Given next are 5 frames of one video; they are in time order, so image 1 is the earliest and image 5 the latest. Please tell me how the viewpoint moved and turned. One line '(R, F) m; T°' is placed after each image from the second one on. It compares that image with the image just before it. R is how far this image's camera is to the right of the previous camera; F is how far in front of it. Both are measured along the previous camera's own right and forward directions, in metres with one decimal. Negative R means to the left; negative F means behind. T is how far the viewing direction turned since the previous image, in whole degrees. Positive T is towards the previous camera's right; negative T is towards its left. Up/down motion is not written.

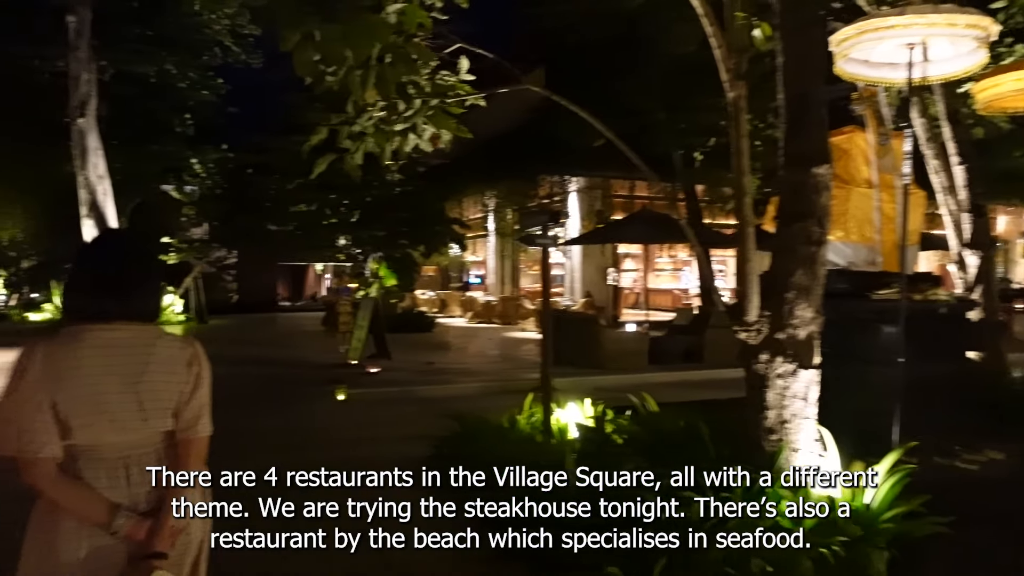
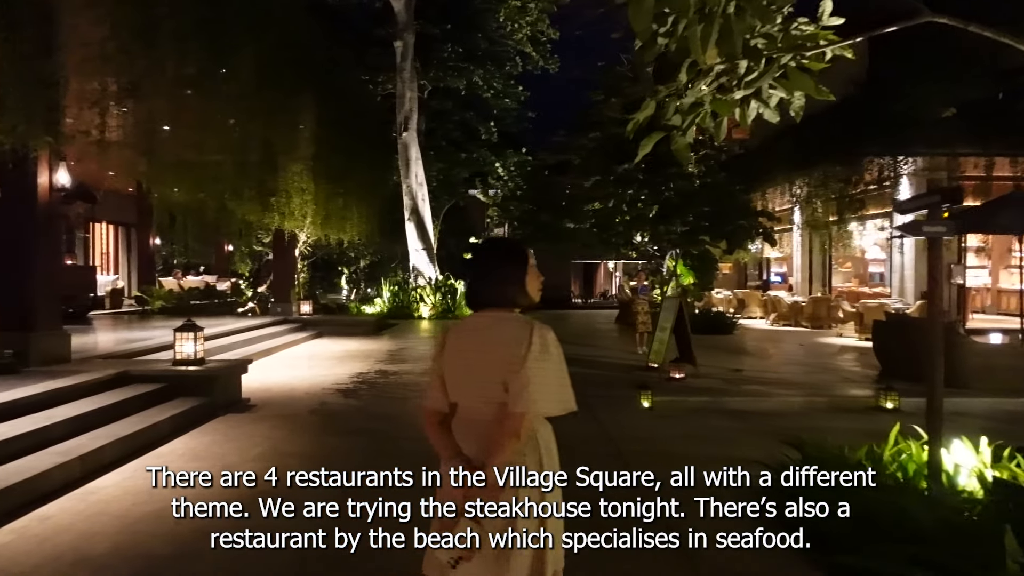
(-0.4, +0.7) m; -21°
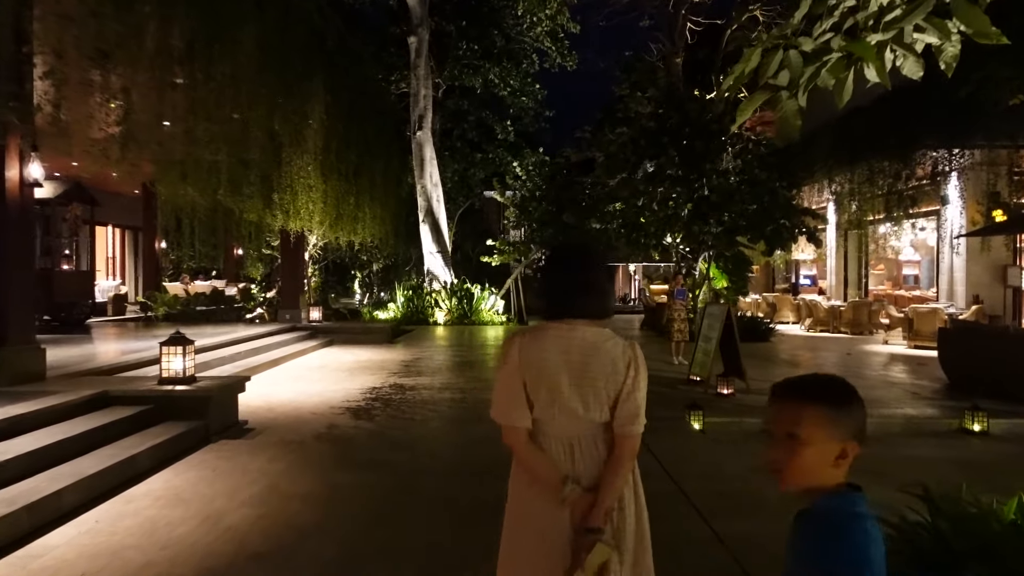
(-0.2, +1.1) m; -1°
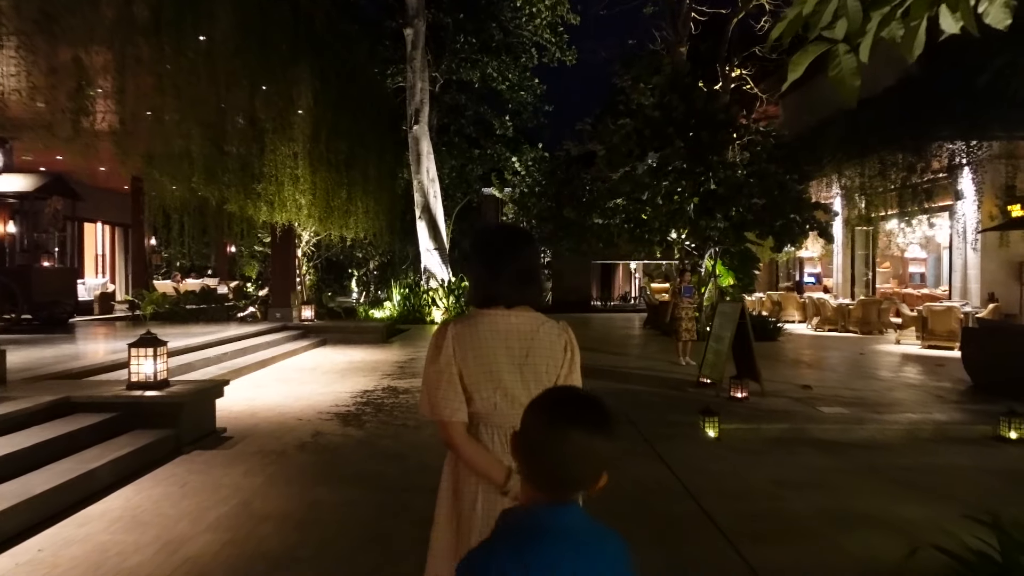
(0.0, +0.6) m; 0°
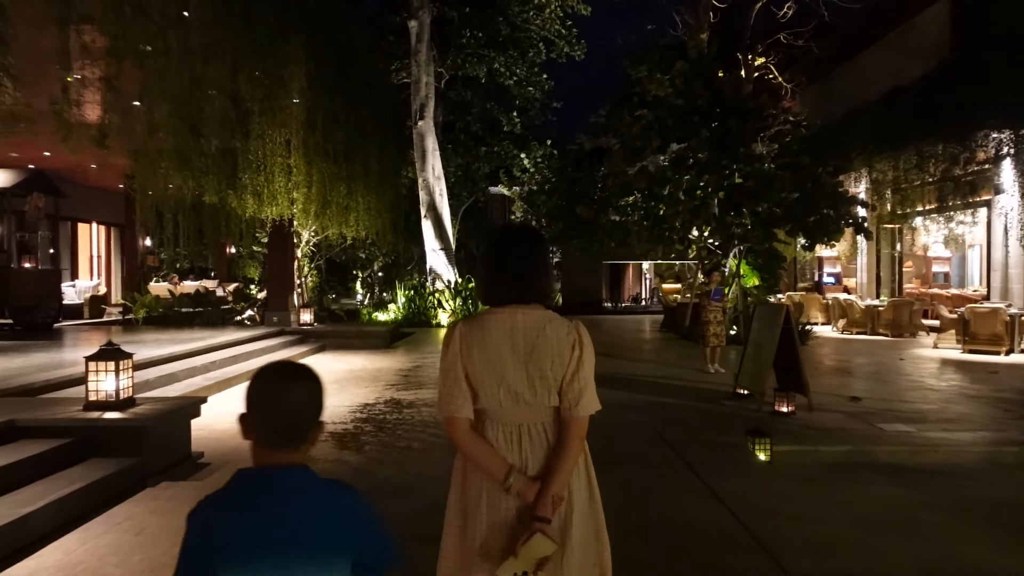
(-0.1, +1.0) m; 0°
